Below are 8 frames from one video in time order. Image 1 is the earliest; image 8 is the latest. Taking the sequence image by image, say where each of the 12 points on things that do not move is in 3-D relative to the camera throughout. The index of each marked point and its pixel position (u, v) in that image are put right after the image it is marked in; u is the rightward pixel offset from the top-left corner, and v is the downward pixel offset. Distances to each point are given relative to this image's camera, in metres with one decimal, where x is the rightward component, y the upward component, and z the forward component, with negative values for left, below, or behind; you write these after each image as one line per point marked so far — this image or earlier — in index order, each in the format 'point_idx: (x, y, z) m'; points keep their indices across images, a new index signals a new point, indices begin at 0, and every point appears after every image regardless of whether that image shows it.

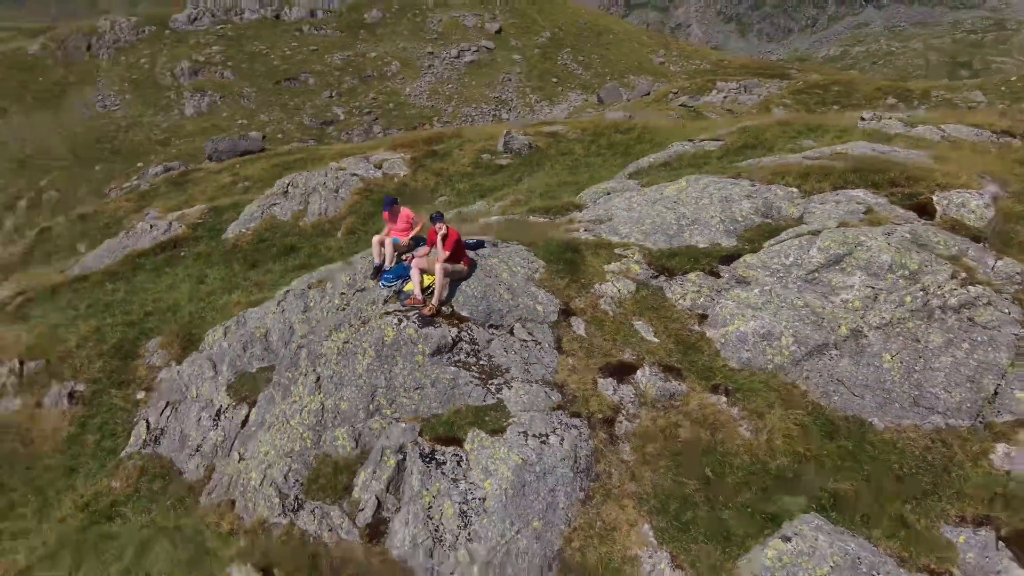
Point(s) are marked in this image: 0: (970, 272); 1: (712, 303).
0: (+8.4, +0.3, +12.0) m
1: (+3.9, -0.2, +12.6) m
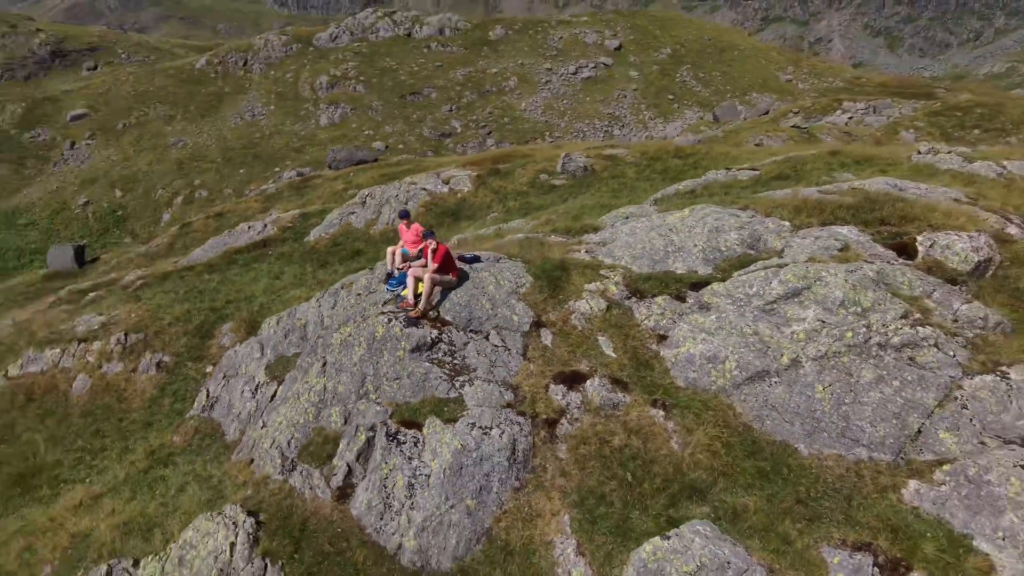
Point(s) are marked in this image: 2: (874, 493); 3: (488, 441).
0: (+7.8, -0.5, +12.2) m
1: (+3.4, -0.7, +13.5) m
2: (+5.8, -3.3, +10.4) m
3: (-0.5, -2.9, +12.0) m
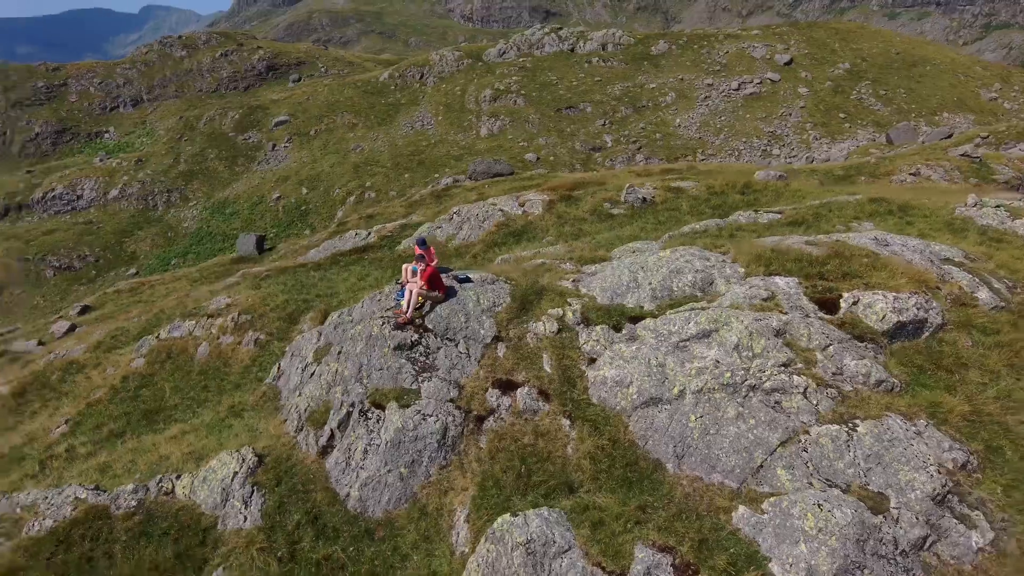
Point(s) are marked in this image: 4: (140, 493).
0: (+6.2, -1.6, +13.5) m
1: (+2.2, -1.5, +15.8) m
2: (+3.6, -4.2, +12.1) m
3: (-2.1, -3.3, +15.2) m
4: (-9.4, -5.1, +16.0) m
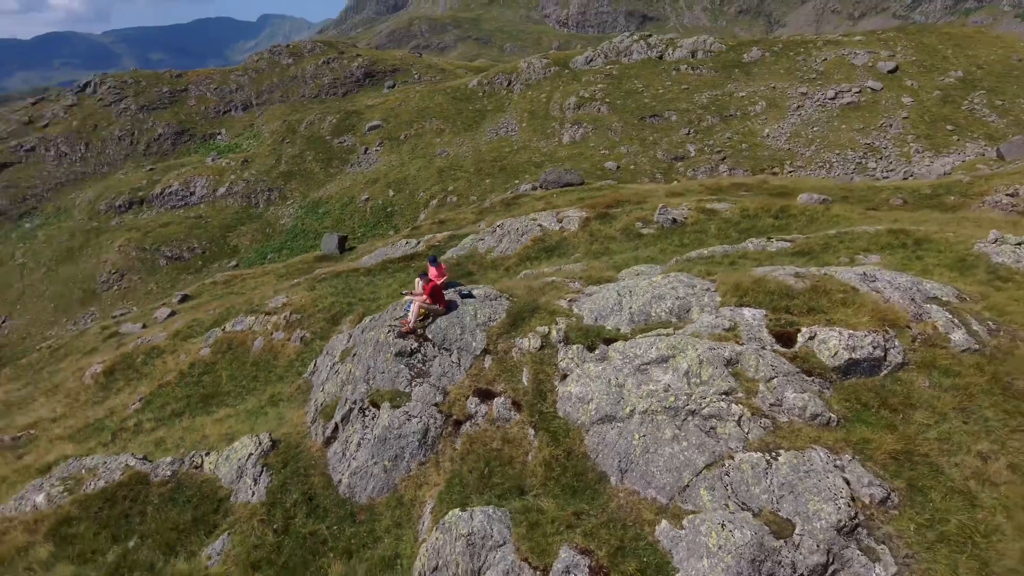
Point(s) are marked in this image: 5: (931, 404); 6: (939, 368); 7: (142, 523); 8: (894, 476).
0: (+5.3, -2.3, +14.3) m
1: (+1.7, -2.1, +17.1) m
2: (+2.4, -4.8, +13.3) m
3: (-2.8, -3.7, +17.1) m
4: (-10.0, -5.2, +18.9) m
5: (+9.3, -2.6, +14.2) m
6: (+10.0, -1.9, +15.0) m
7: (-9.7, -6.1, +16.6) m
8: (+7.6, -3.7, +12.7) m
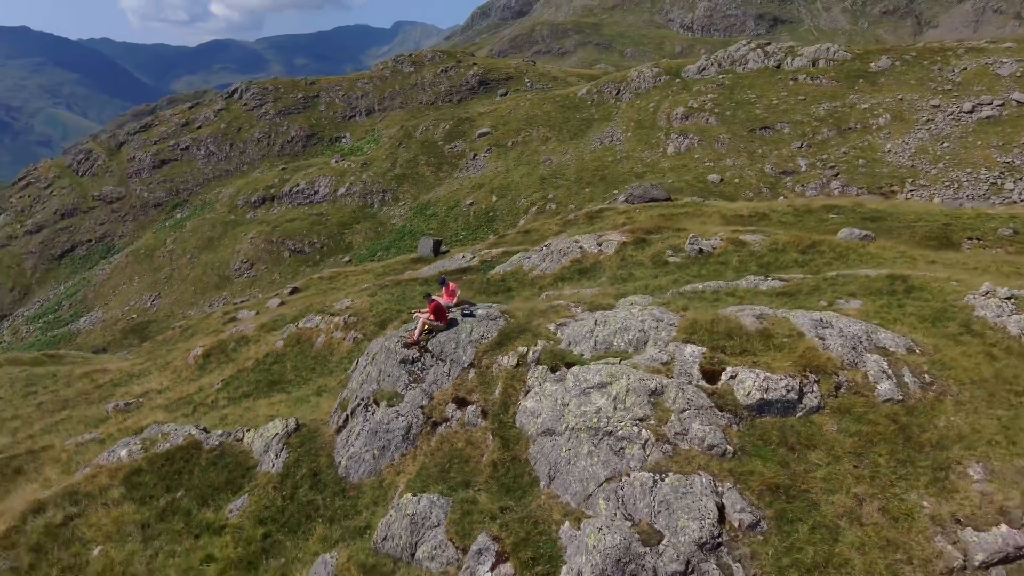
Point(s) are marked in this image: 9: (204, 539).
0: (+3.8, -3.4, +16.3) m
1: (+0.8, -3.0, +19.7) m
2: (+0.7, -5.7, +15.8) m
3: (-3.7, -4.3, +20.5) m
4: (-10.6, -5.4, +23.4) m
5: (+7.7, -3.8, +15.6) m
6: (+8.6, -3.2, +16.3) m
7: (-10.8, -6.3, +21.2) m
8: (+5.7, -4.9, +14.4) m
9: (-9.0, -7.3, +18.6) m
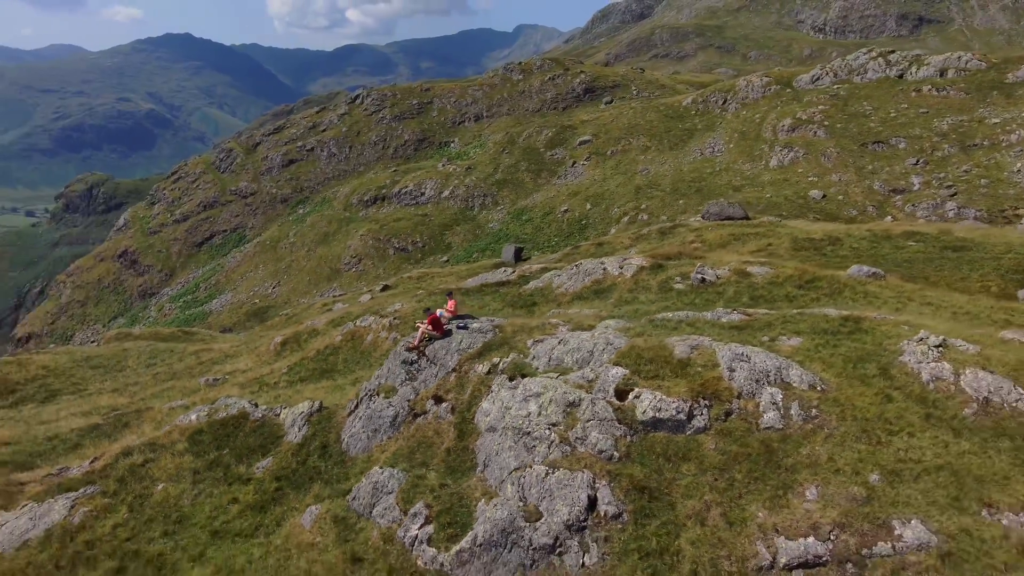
0: (+1.8, -4.4, +20.1) m
1: (-0.6, -3.8, +23.9) m
2: (-1.4, -6.5, +20.1) m
3: (-4.9, -4.9, +25.4) m
4: (-11.3, -5.7, +29.4) m
5: (+5.6, -5.0, +18.7) m
6: (+6.5, -4.4, +19.3) m
7: (-11.9, -6.5, +27.3) m
8: (+3.3, -6.0, +17.9) m
9: (-10.6, -7.5, +24.4) m
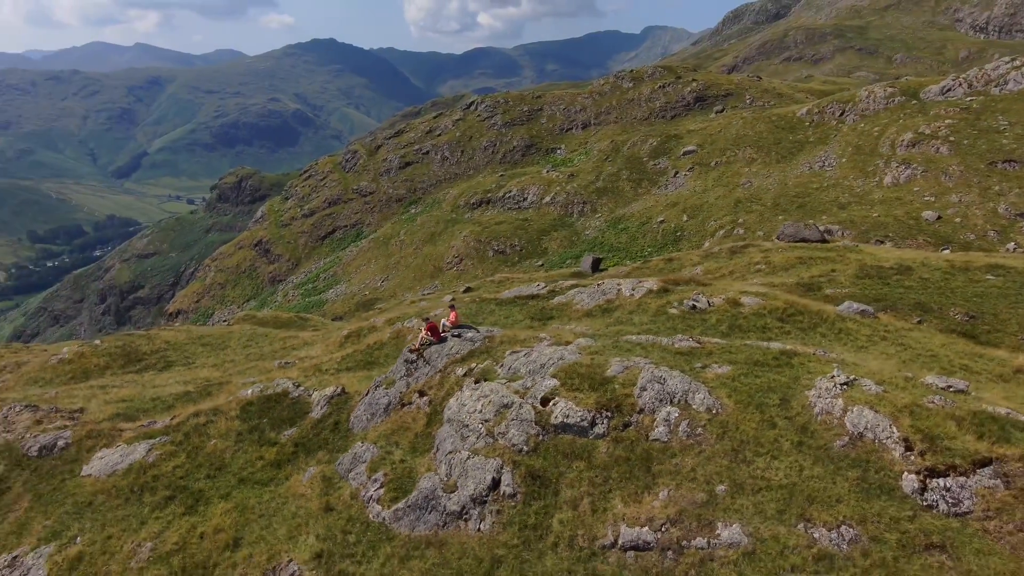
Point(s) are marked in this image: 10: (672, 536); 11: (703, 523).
0: (-0.5, -5.3, +25.0) m
1: (-2.2, -4.6, +29.2) m
2: (-3.9, -7.2, +25.6) m
3: (-6.3, -5.5, +31.4) m
4: (-11.9, -5.9, +36.5) m
5: (+2.9, -6.2, +23.0) m
6: (+3.9, -5.6, +23.3) m
7: (-12.9, -6.7, +34.4) m
8: (+0.5, -7.0, +22.5) m
9: (-12.2, -7.8, +31.4) m
10: (+4.9, -7.6, +19.6) m
11: (+5.9, -7.2, +19.8) m
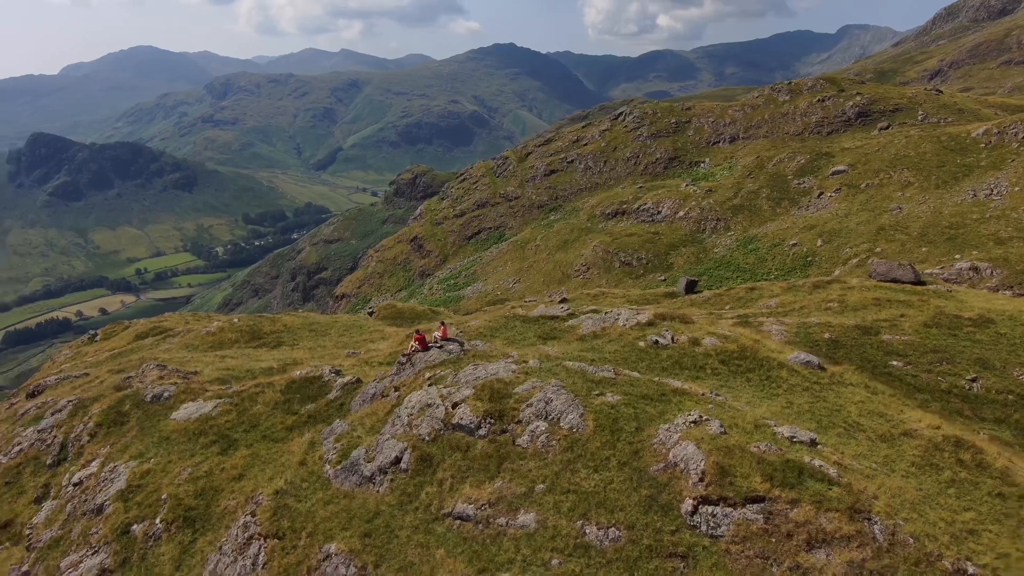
0: (-4.8, -6.7, +33.0) m
1: (-5.4, -6.0, +37.5) m
2: (-8.0, -8.4, +34.4) m
3: (-8.8, -6.5, +40.6) m
4: (-13.0, -6.6, +46.9) m
5: (-2.1, -7.8, +30.2) m
6: (-0.9, -7.4, +30.3) m
7: (-14.6, -7.3, +45.2) m
8: (-4.6, -8.4, +30.4) m
9: (-14.7, -8.3, +42.1) m
10: (-1.0, -9.3, +26.5) m
11: (0.0, -9.1, +26.4) m
